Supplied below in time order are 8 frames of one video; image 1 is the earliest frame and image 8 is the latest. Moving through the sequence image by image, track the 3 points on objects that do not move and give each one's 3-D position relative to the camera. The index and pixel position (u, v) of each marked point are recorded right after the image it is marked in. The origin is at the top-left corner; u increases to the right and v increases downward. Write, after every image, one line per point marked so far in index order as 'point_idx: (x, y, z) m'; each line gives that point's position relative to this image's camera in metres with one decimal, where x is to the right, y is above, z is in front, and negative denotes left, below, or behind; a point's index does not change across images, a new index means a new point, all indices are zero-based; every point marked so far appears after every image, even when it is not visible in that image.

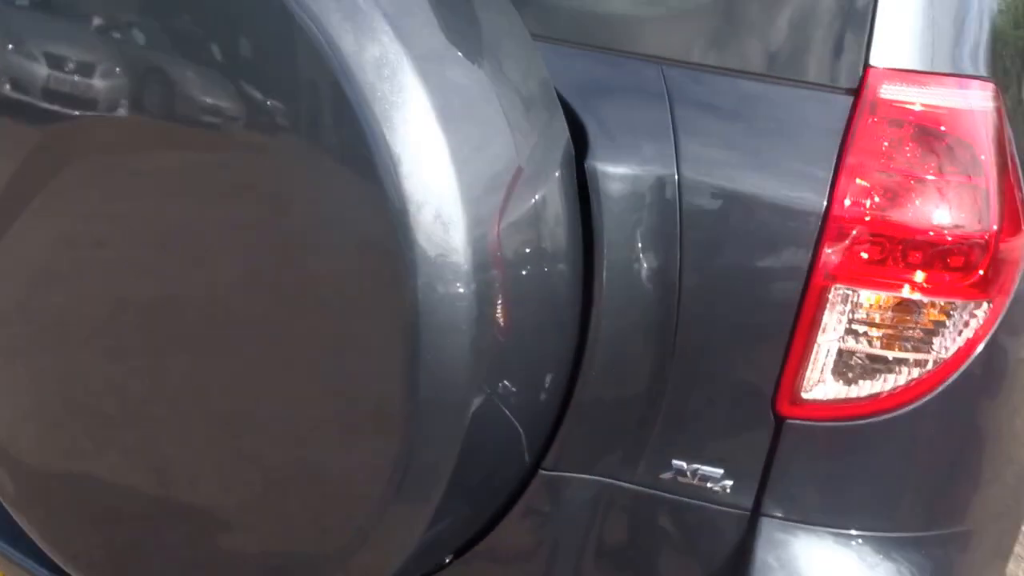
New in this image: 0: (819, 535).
0: (+0.3, -0.3, +1.0) m
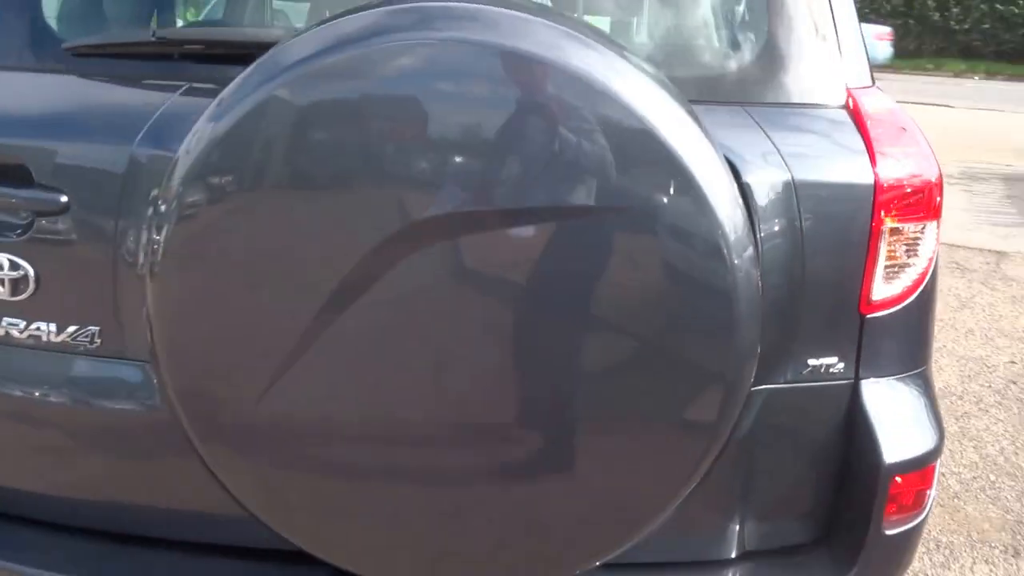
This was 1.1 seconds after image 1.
0: (+0.6, -0.2, +1.6) m
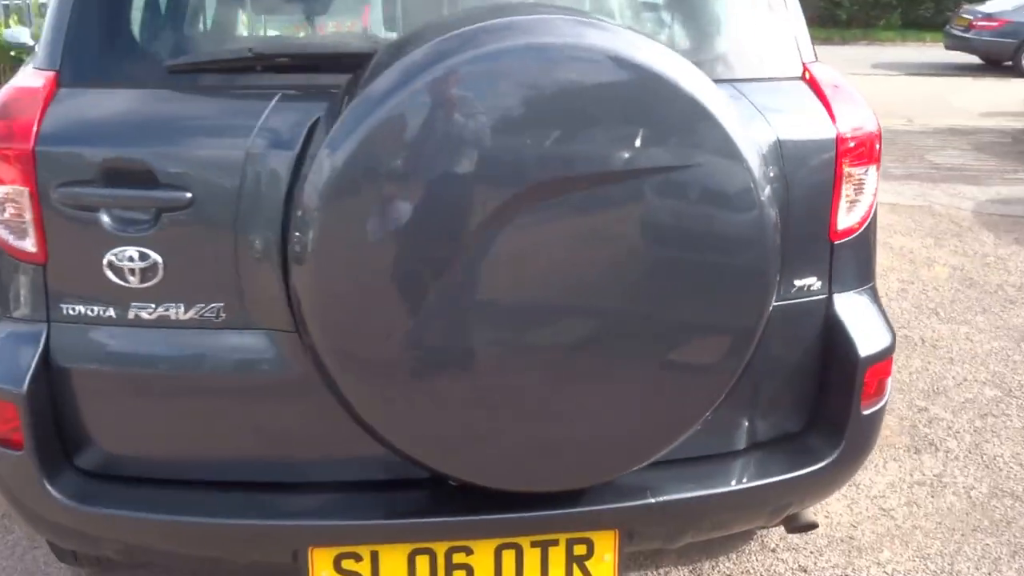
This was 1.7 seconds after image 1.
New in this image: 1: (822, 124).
0: (+0.7, 0.0, +2.1) m
1: (+0.6, +0.3, +2.0) m
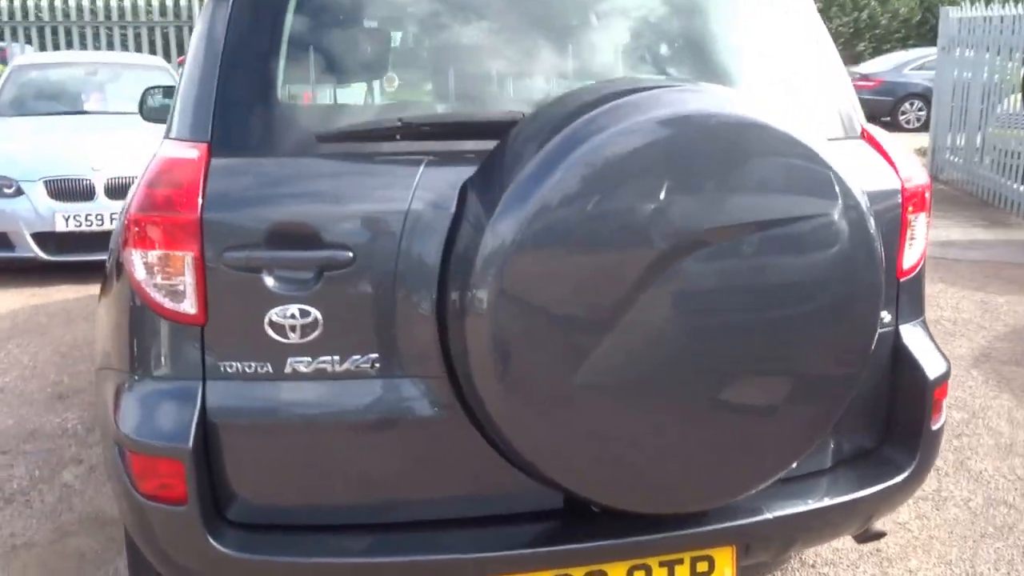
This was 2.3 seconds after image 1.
0: (+0.9, -0.1, +2.3) m
1: (+0.9, +0.3, +2.3) m
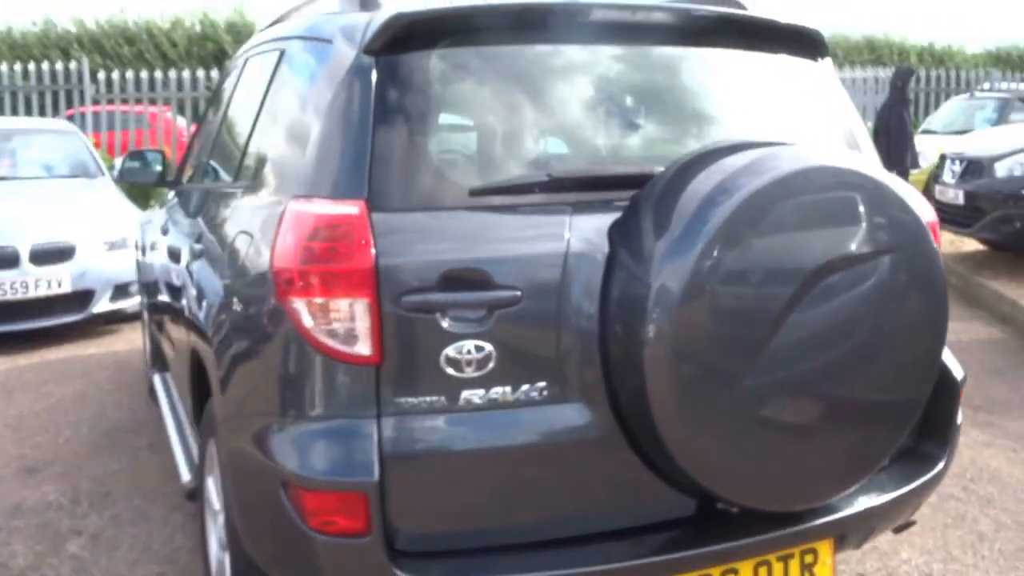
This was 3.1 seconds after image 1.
0: (+1.2, -0.1, +2.7) m
1: (+1.1, +0.2, +2.7) m
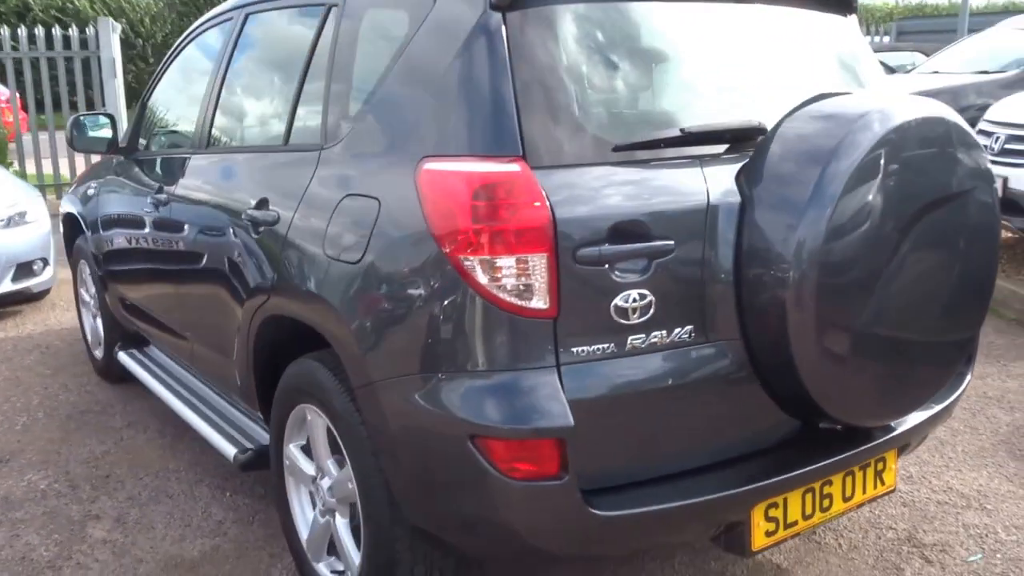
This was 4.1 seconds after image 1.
0: (+1.4, +0.1, +3.1) m
1: (+1.3, +0.4, +3.0) m
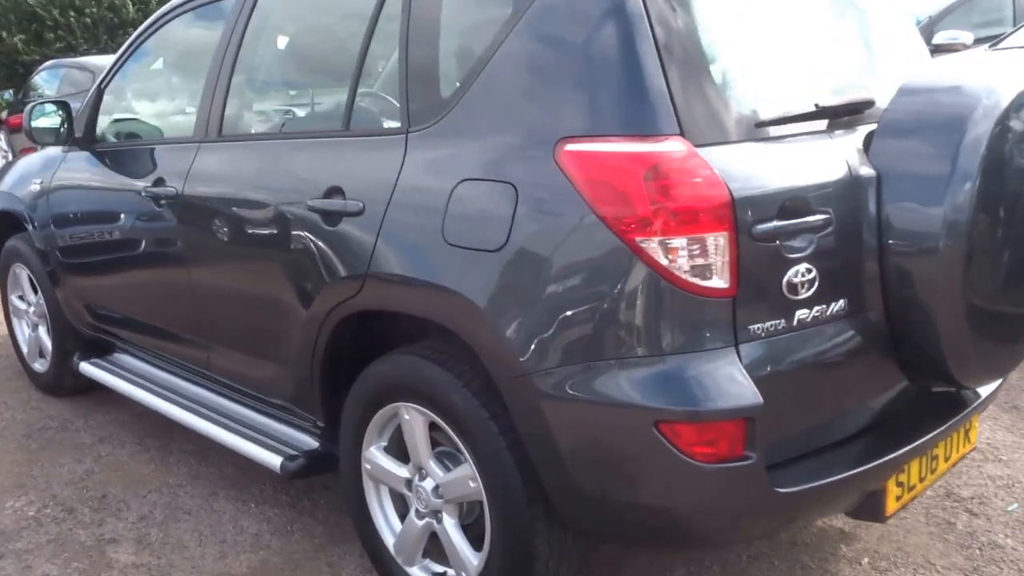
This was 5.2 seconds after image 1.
0: (+1.5, +0.2, +3.3) m
1: (+1.4, +0.5, +3.1) m
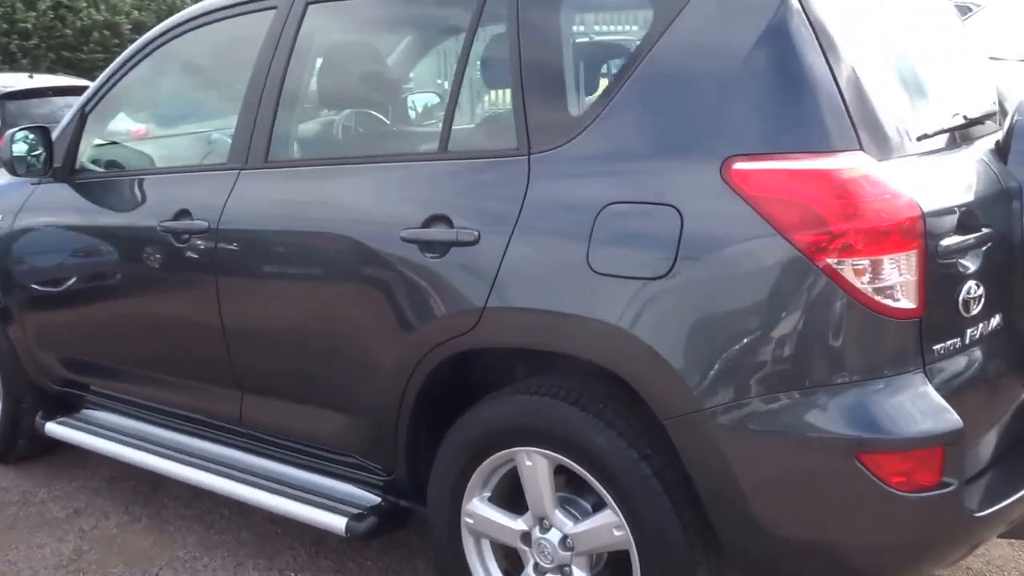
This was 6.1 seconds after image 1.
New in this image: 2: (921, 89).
0: (+1.7, +0.1, +3.3) m
1: (+1.6, +0.5, +3.2) m
2: (+1.0, +0.5, +2.4) m
